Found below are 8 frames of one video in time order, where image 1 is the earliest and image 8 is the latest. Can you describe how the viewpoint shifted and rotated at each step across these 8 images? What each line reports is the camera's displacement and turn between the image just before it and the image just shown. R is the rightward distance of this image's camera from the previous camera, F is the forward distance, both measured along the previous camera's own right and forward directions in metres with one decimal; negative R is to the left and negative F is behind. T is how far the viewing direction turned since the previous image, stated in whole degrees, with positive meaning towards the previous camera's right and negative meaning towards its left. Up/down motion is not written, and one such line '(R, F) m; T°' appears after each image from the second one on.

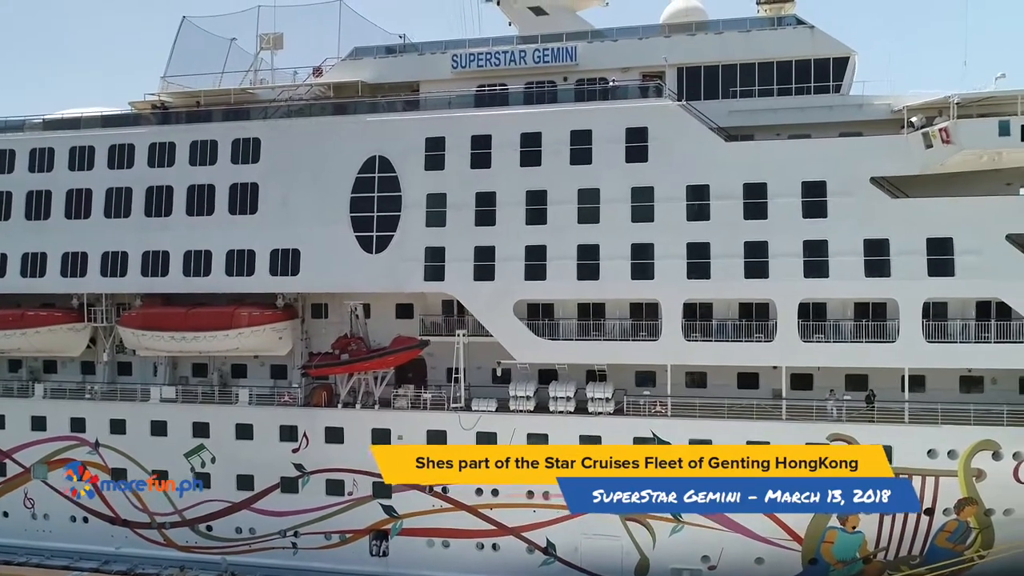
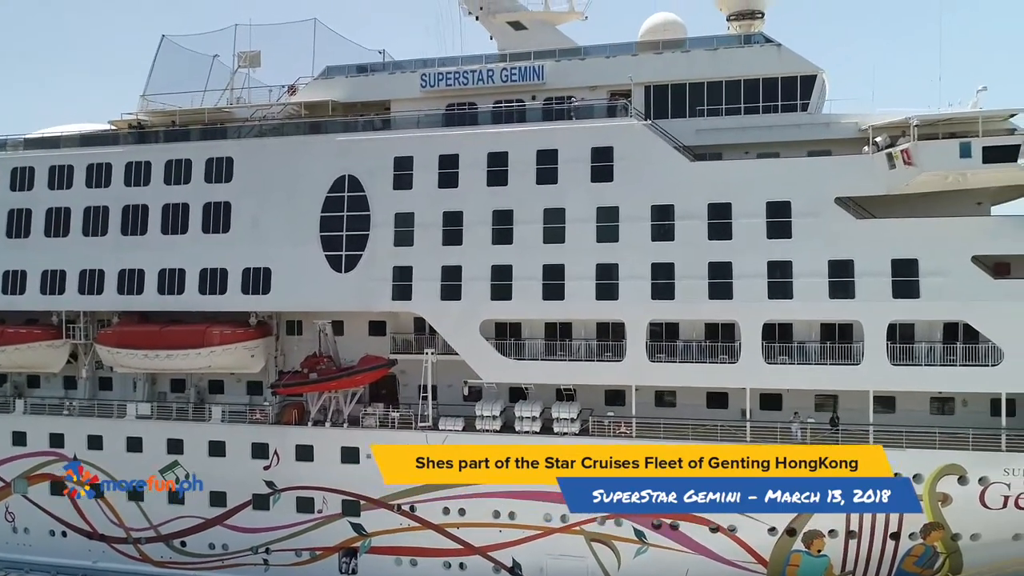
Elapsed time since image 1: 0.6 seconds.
(+0.8, 0.0) m; -1°
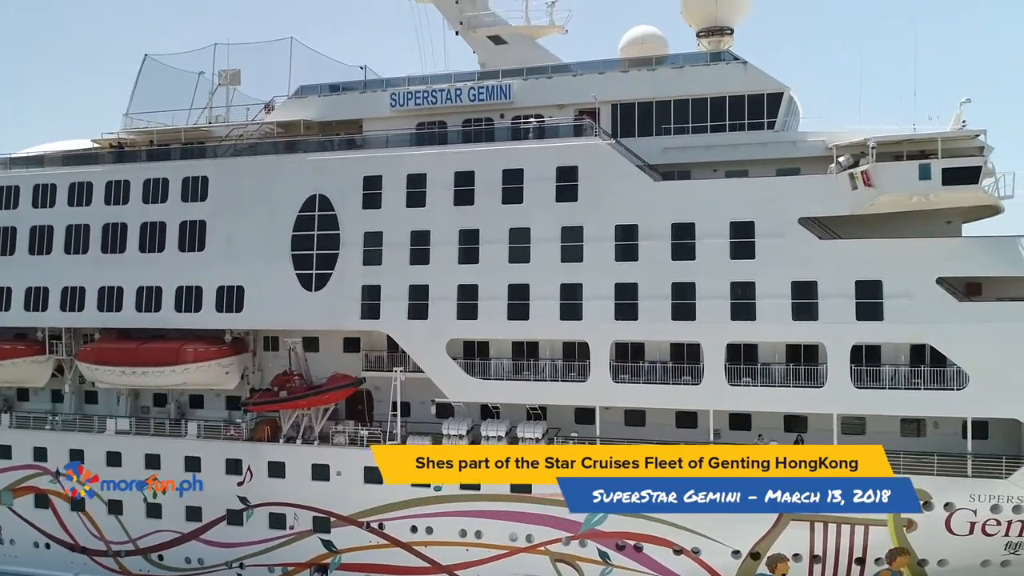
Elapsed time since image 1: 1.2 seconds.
(+1.0, 0.0) m; -2°
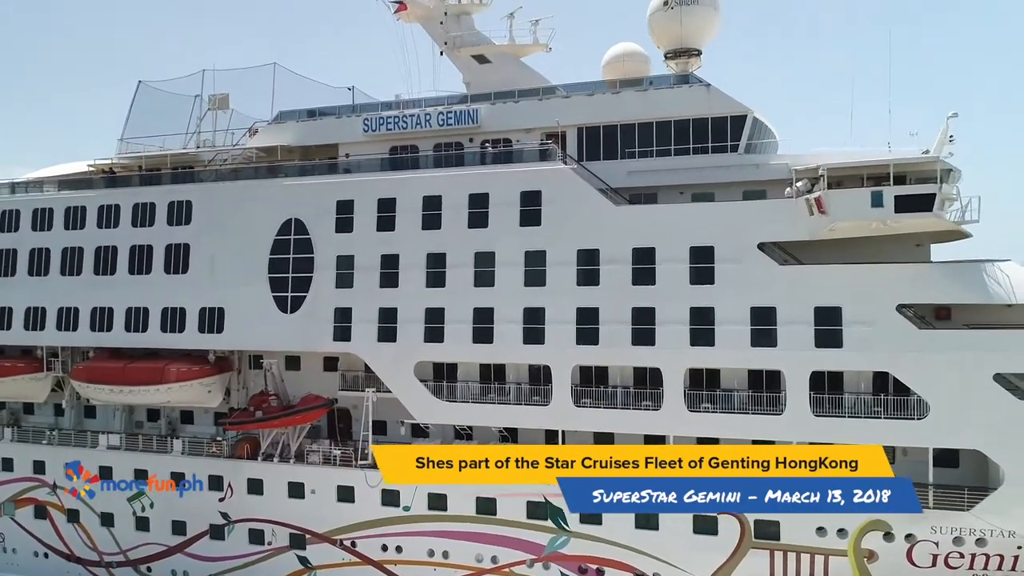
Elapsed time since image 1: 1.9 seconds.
(+1.3, -0.1) m; -3°
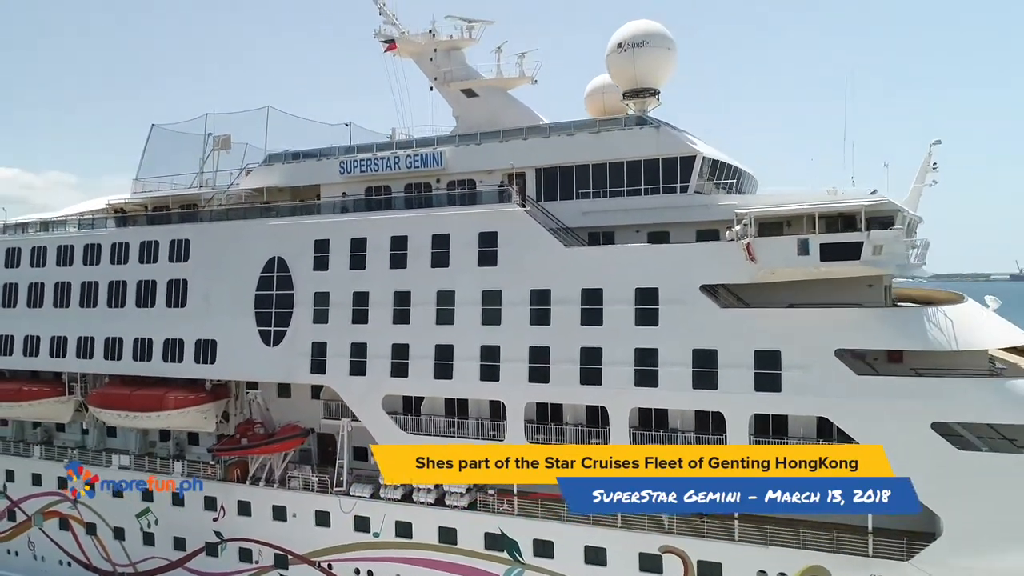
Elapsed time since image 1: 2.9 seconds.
(+1.9, -0.3) m; -5°
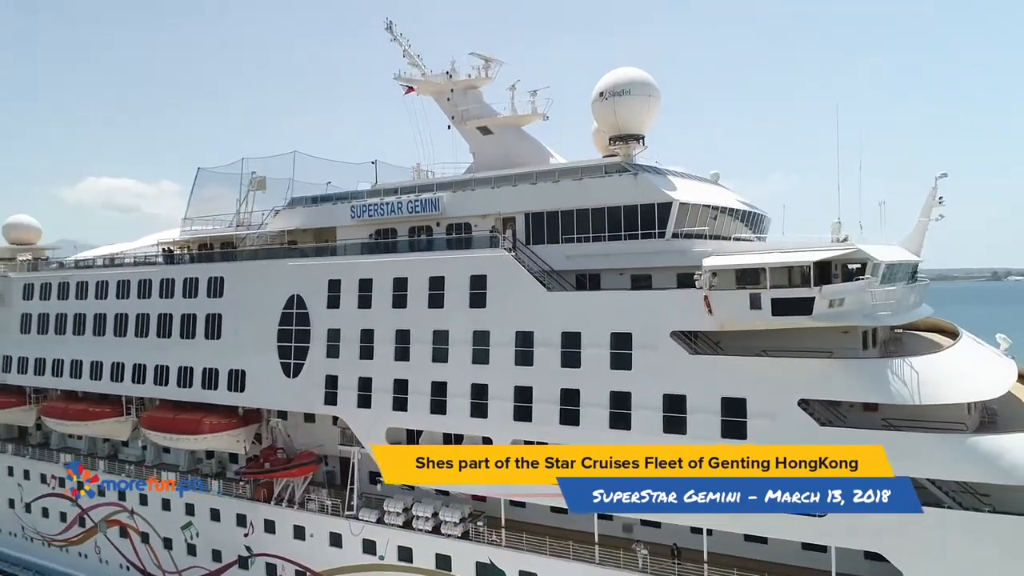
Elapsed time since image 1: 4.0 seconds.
(+1.8, -0.5) m; -7°
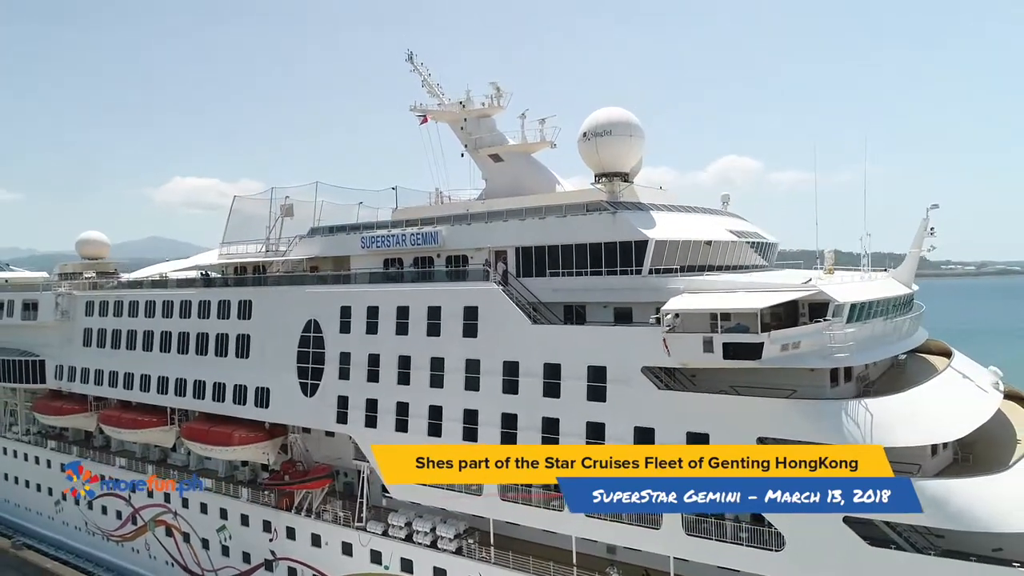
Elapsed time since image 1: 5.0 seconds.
(+1.5, -0.6) m; -5°
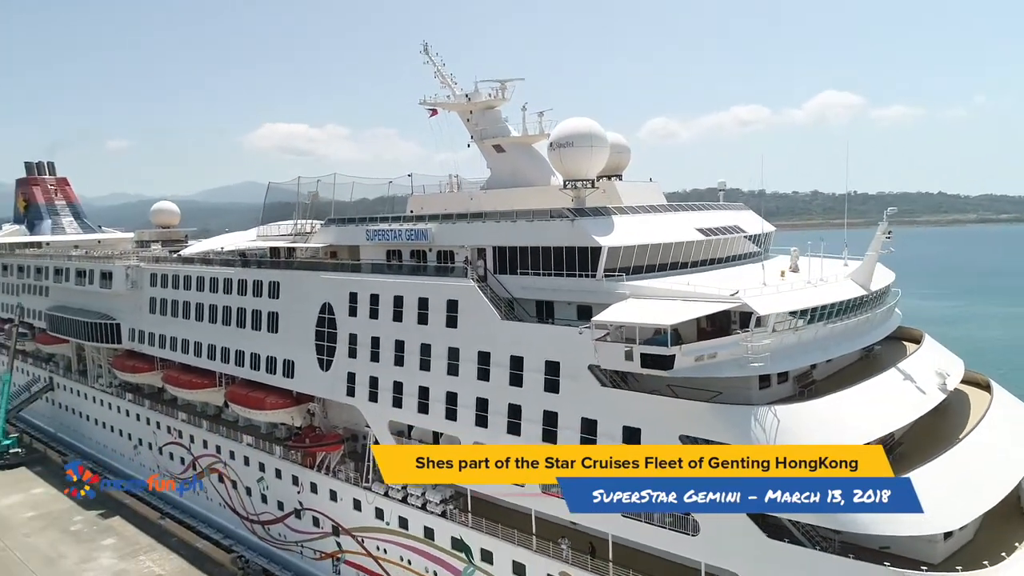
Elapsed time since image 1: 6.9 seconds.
(+2.2, -1.2) m; -6°
